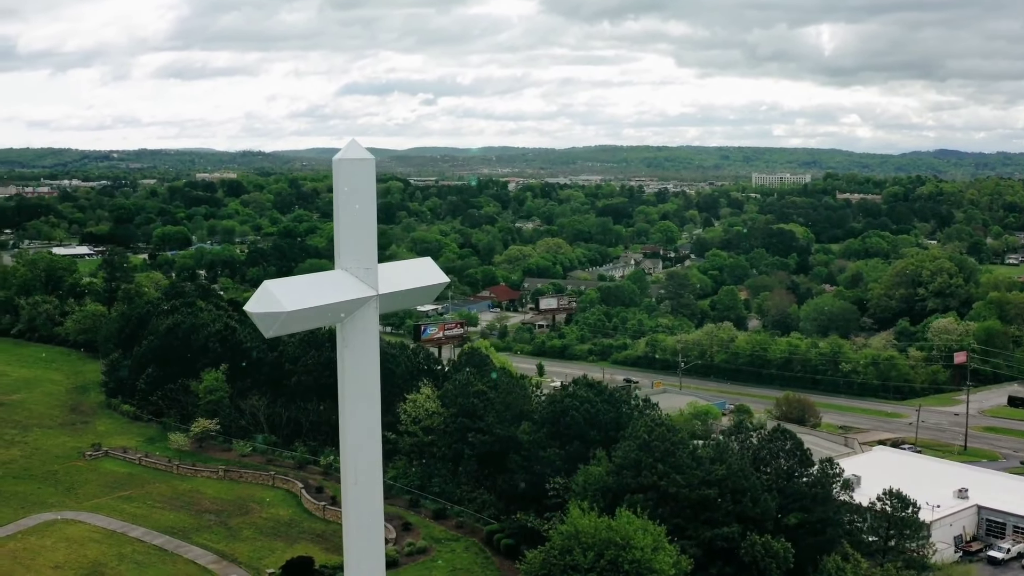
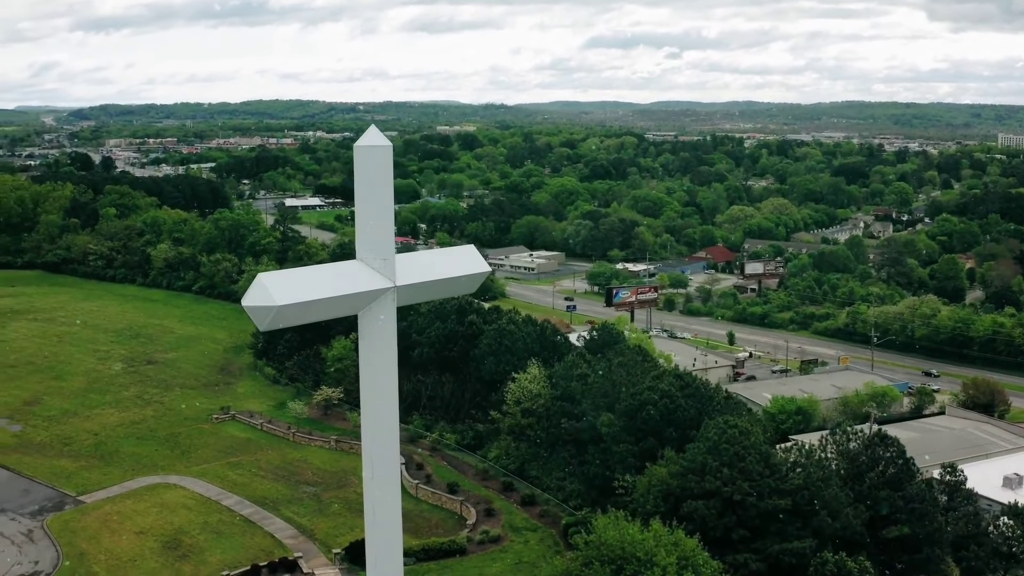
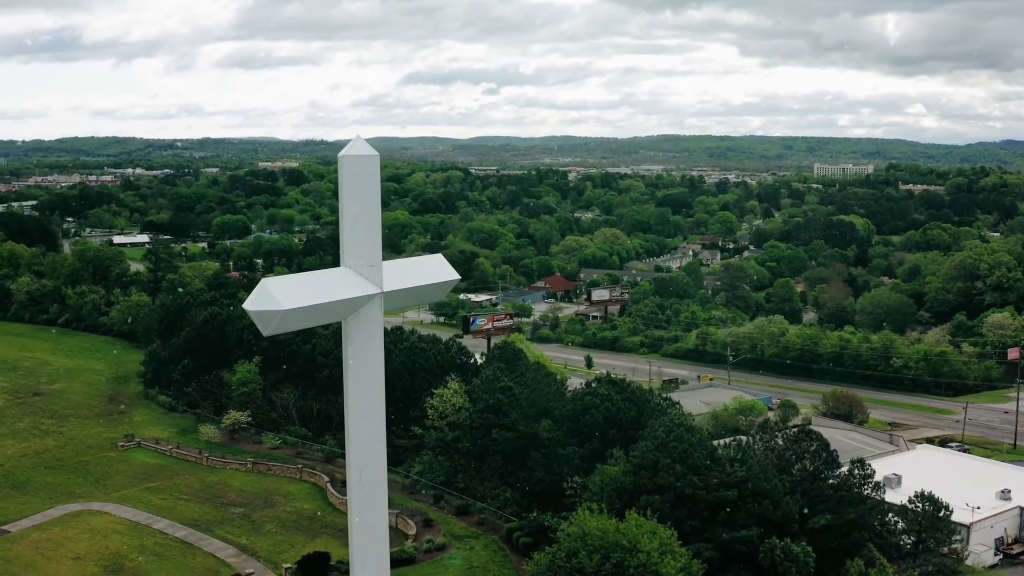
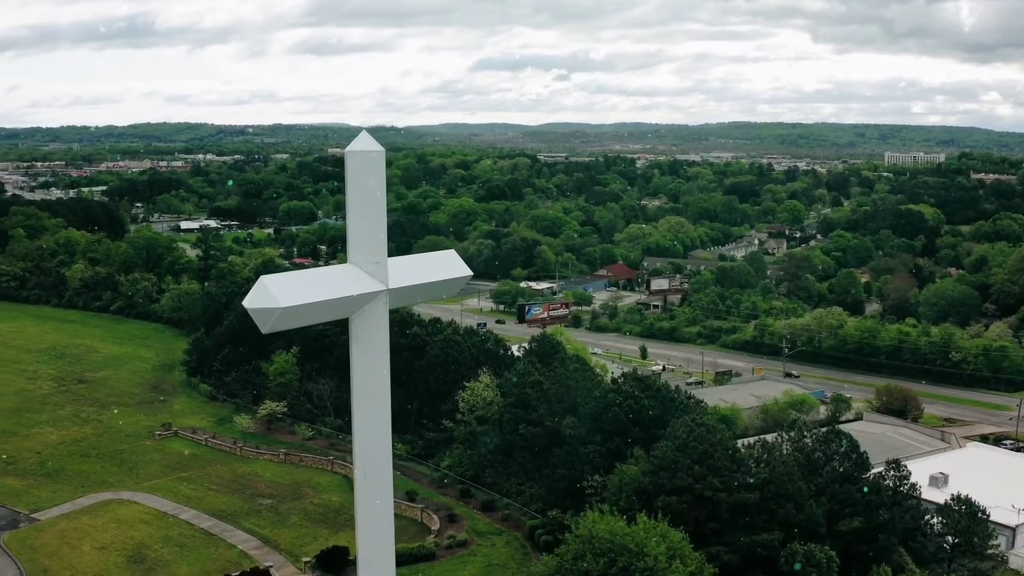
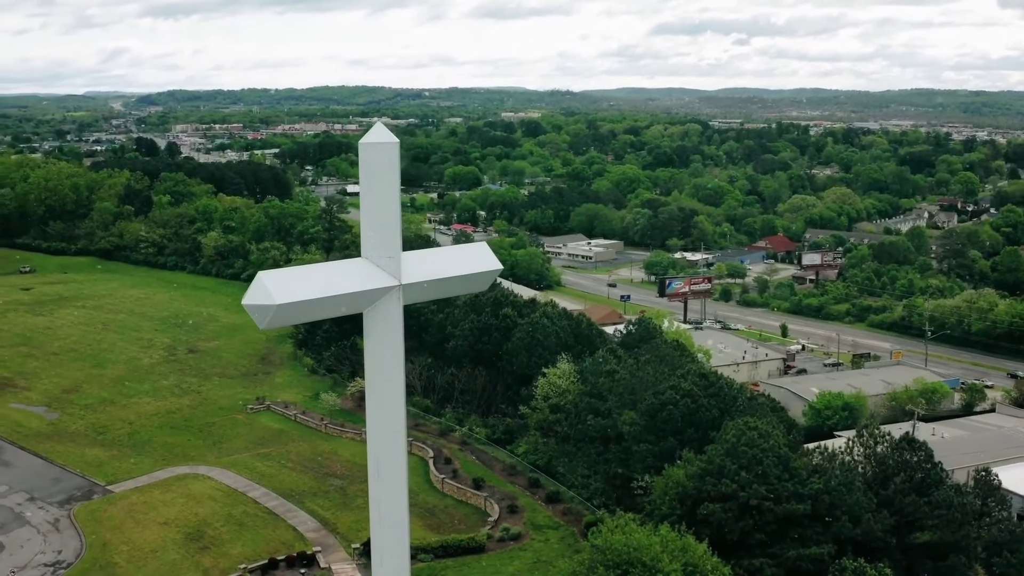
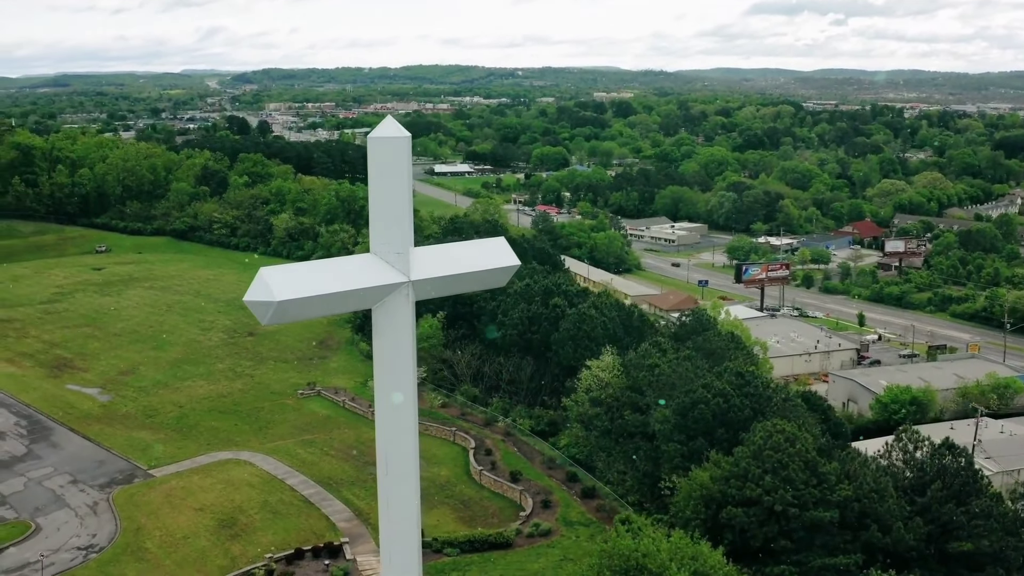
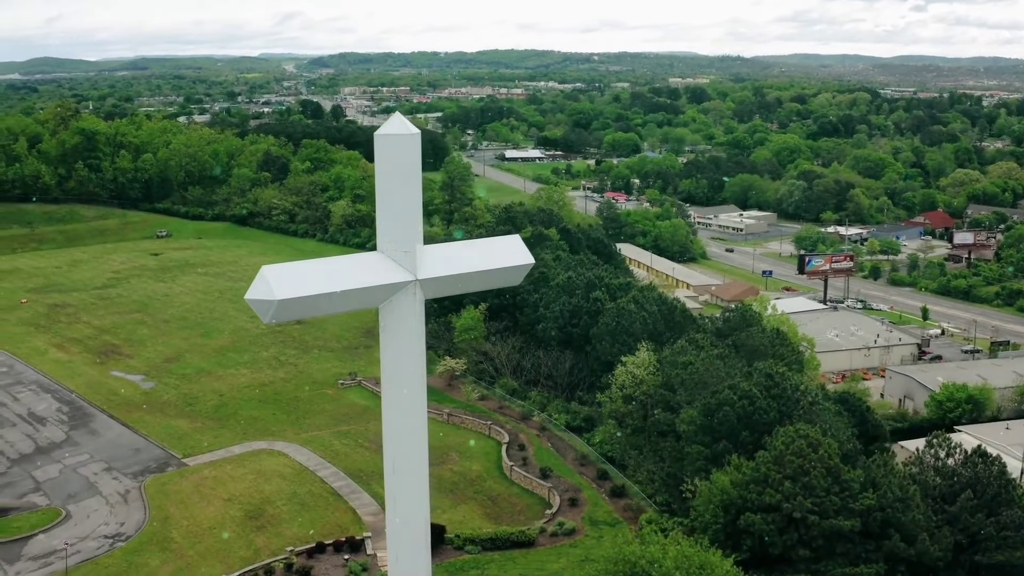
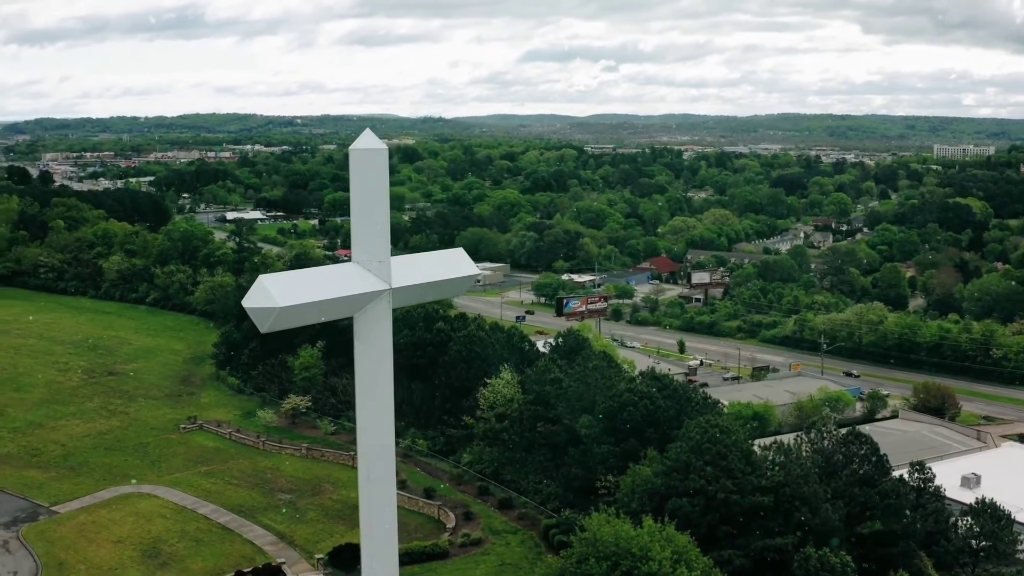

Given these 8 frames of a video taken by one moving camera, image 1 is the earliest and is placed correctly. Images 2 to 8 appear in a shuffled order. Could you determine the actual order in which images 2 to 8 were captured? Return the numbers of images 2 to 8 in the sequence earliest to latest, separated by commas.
3, 4, 8, 2, 5, 6, 7
